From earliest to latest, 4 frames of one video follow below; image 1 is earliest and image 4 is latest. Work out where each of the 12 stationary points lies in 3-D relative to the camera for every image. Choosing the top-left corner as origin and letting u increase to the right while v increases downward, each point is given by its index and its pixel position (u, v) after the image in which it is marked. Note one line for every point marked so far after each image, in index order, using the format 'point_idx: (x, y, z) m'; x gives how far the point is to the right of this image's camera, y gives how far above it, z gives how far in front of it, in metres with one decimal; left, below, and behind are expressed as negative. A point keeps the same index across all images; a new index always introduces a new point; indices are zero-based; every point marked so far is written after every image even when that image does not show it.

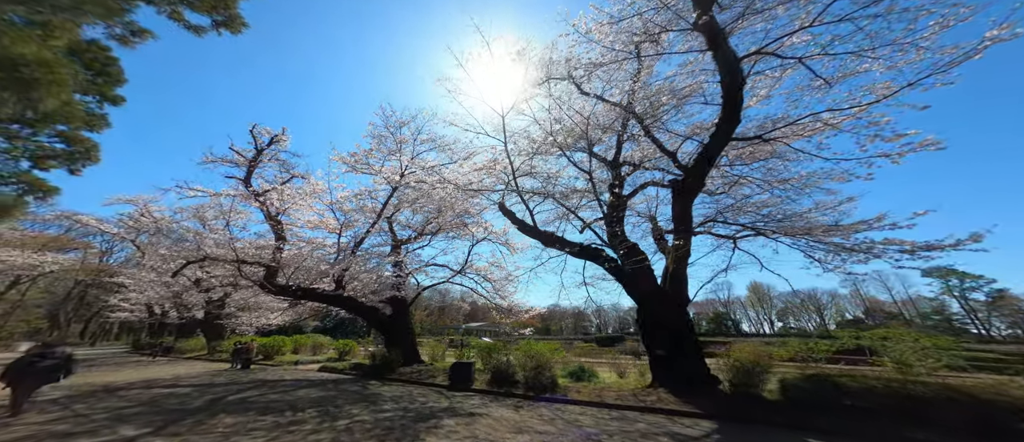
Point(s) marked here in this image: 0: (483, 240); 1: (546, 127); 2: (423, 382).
0: (-1.3, -0.8, +11.4) m
1: (+0.9, +2.6, +7.8) m
2: (-2.6, -4.6, +8.0) m
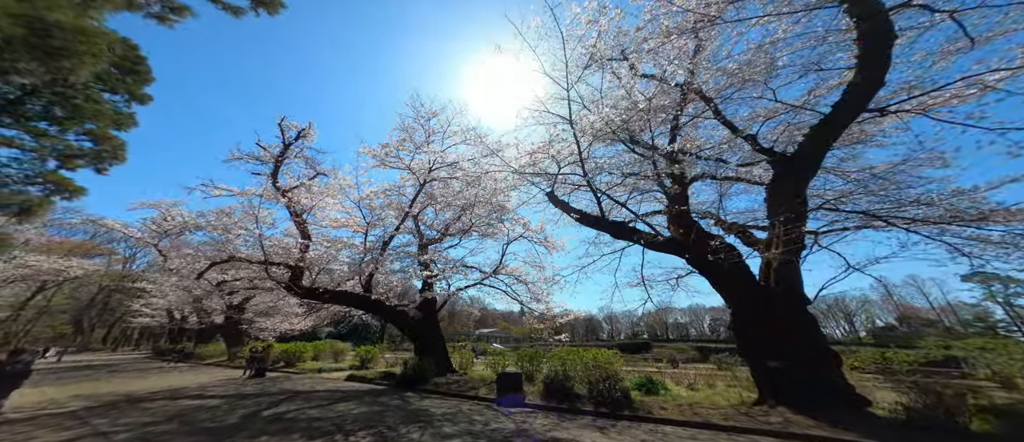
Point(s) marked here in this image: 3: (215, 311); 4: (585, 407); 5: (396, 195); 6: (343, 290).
0: (+0.1, -0.7, +10.7) m
1: (+2.2, +2.8, +7.1) m
2: (-1.3, -4.5, +7.2) m
3: (-19.8, -6.0, +18.7) m
4: (+1.4, -3.5, +5.4) m
5: (-4.7, +1.1, +11.4) m
6: (-6.4, -2.6, +10.7) m
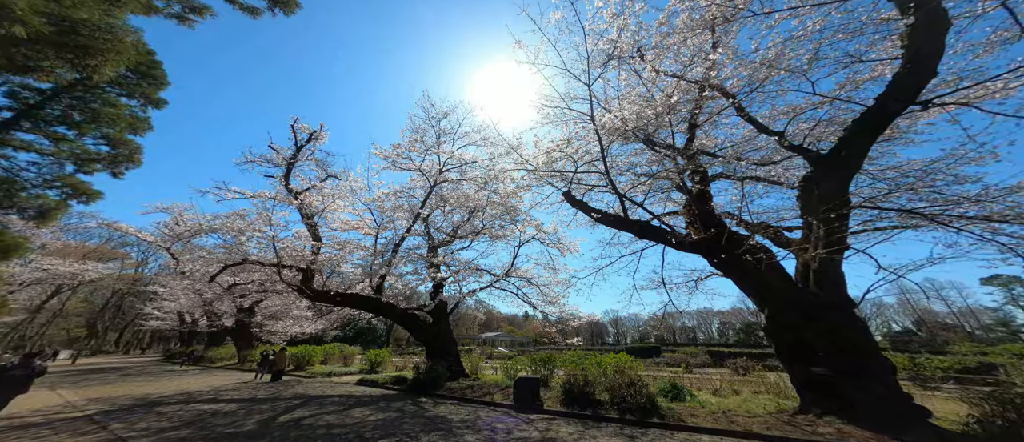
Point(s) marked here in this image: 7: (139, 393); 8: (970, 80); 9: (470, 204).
0: (+0.6, -0.8, +10.5) m
1: (+2.5, +2.7, +6.9) m
2: (-0.8, -4.5, +7.1) m
3: (-19.2, -6.3, +18.8) m
4: (+1.8, -3.5, +5.2) m
5: (-4.3, +1.0, +11.4) m
6: (-6.0, -2.7, +10.6) m
7: (-11.7, -5.4, +8.8) m
8: (+6.6, +2.1, +4.1) m
9: (-1.6, +0.7, +11.1) m
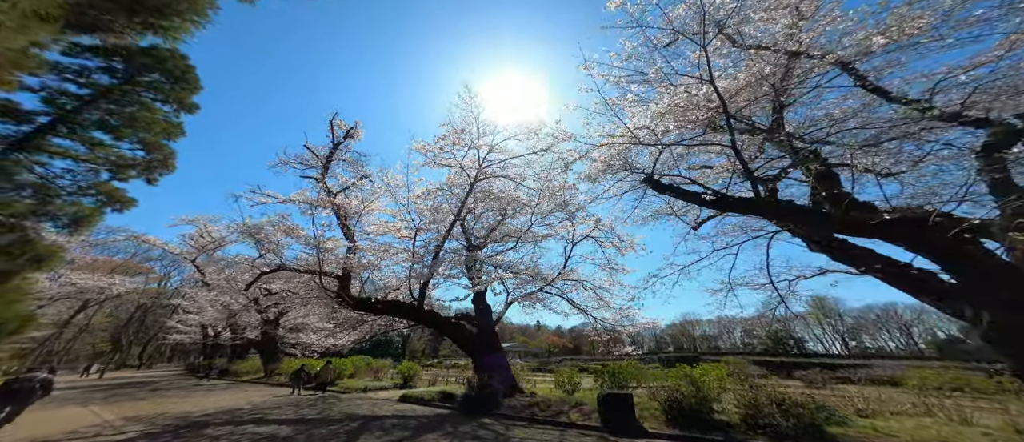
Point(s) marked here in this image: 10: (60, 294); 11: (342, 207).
0: (+2.3, -0.7, +9.7) m
1: (+4.1, +3.0, +6.1) m
2: (+0.9, -4.3, +6.1) m
3: (-17.0, -6.9, +18.3) m
4: (+3.4, -3.2, +4.2) m
5: (-2.5, +0.9, +10.7) m
6: (-4.1, -2.8, +9.8) m
7: (-9.9, -5.5, +8.2) m
8: (+8.2, +2.5, +3.1) m
9: (+0.1, +0.7, +10.3) m
10: (-21.5, -3.3, +13.4) m
11: (-6.0, +0.5, +10.0) m
